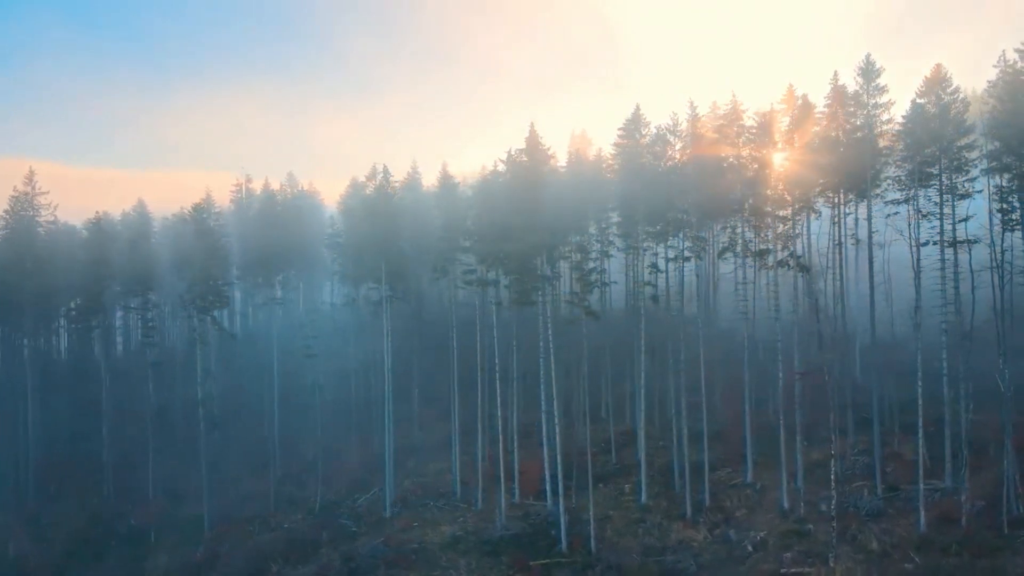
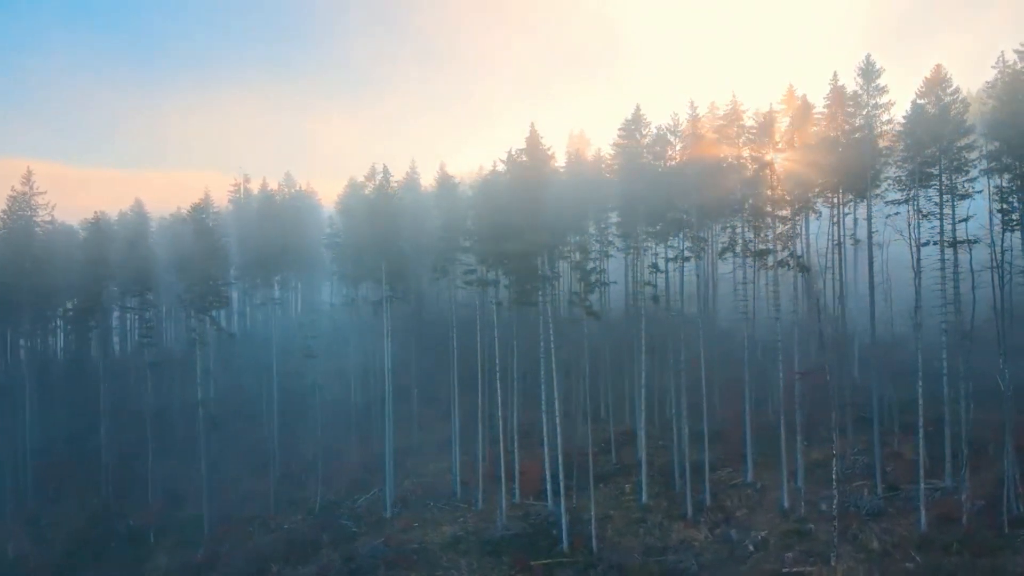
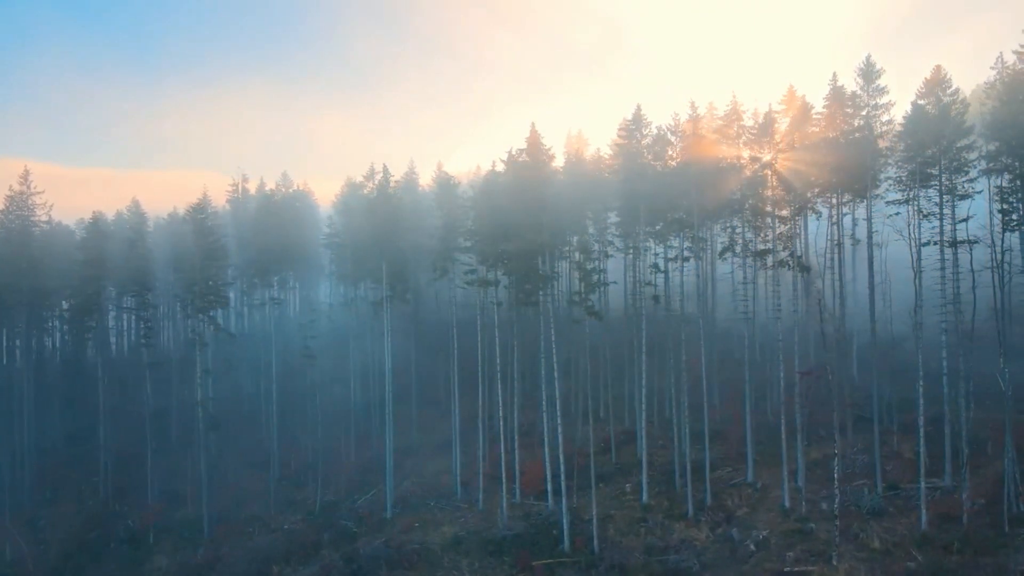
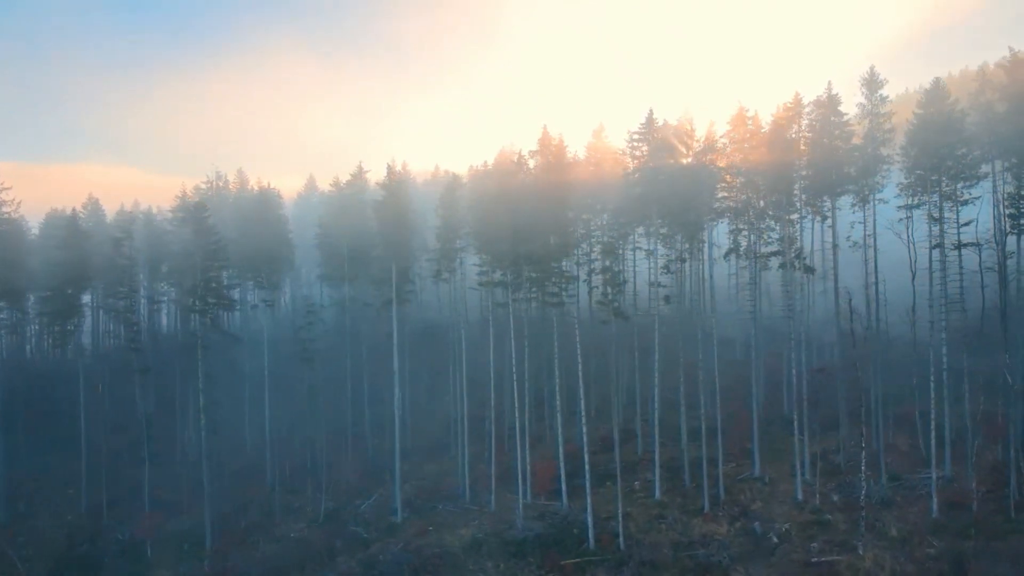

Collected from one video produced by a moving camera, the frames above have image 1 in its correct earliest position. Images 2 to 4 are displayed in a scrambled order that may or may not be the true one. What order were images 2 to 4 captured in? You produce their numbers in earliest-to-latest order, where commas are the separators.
2, 3, 4
